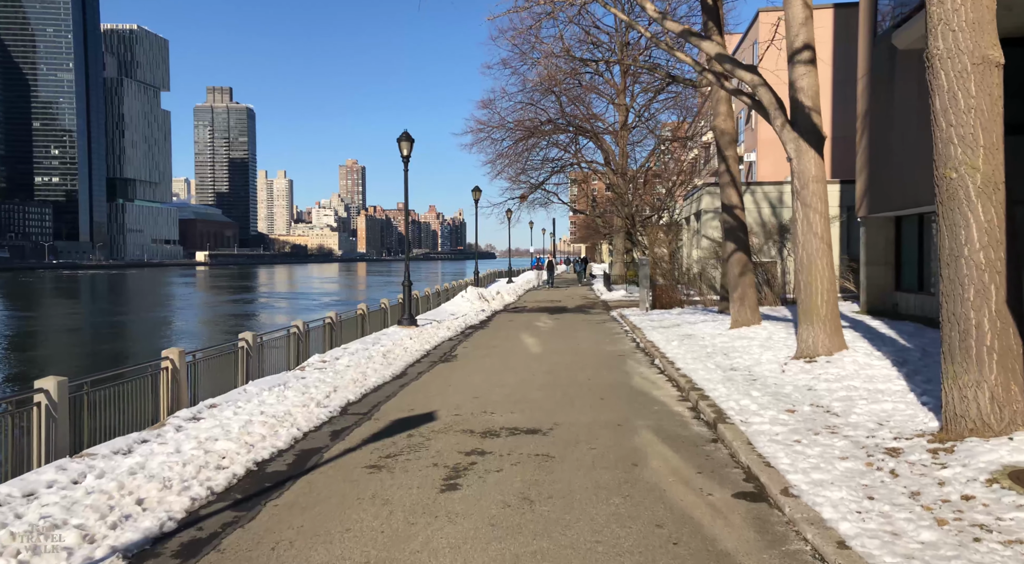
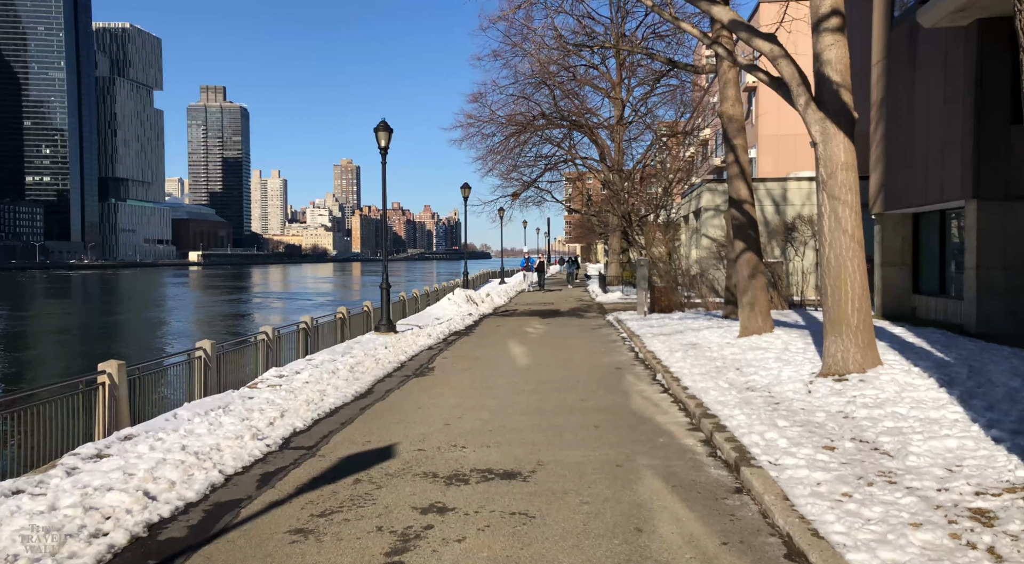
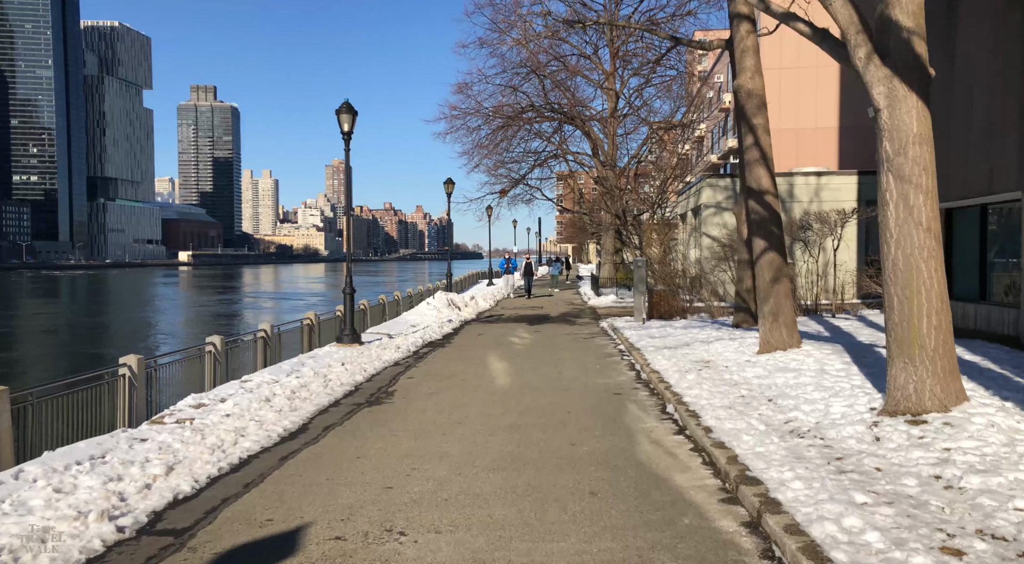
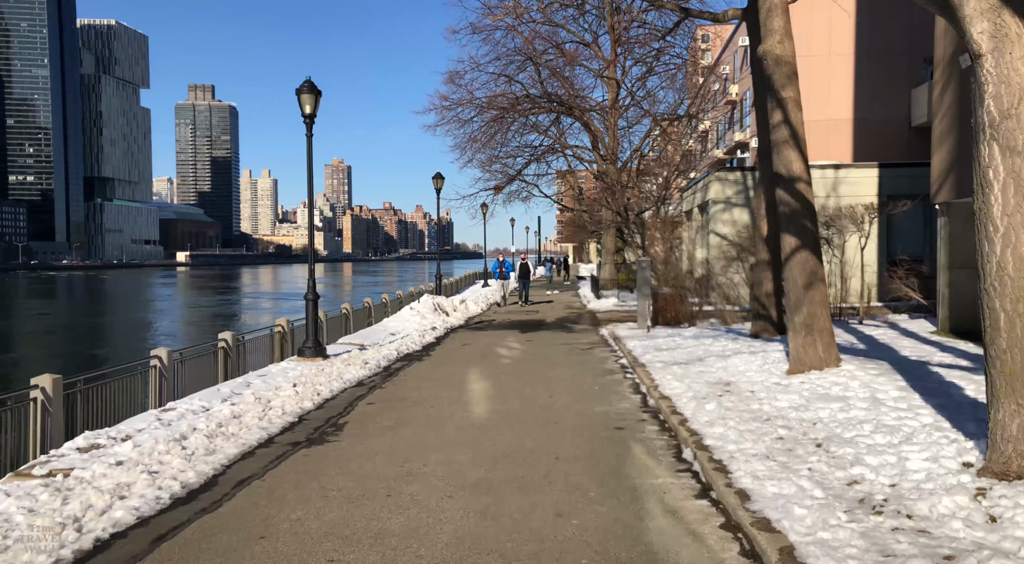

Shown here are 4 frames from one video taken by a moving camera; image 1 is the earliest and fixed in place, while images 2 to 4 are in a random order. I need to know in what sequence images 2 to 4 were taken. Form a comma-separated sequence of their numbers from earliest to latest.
2, 3, 4
